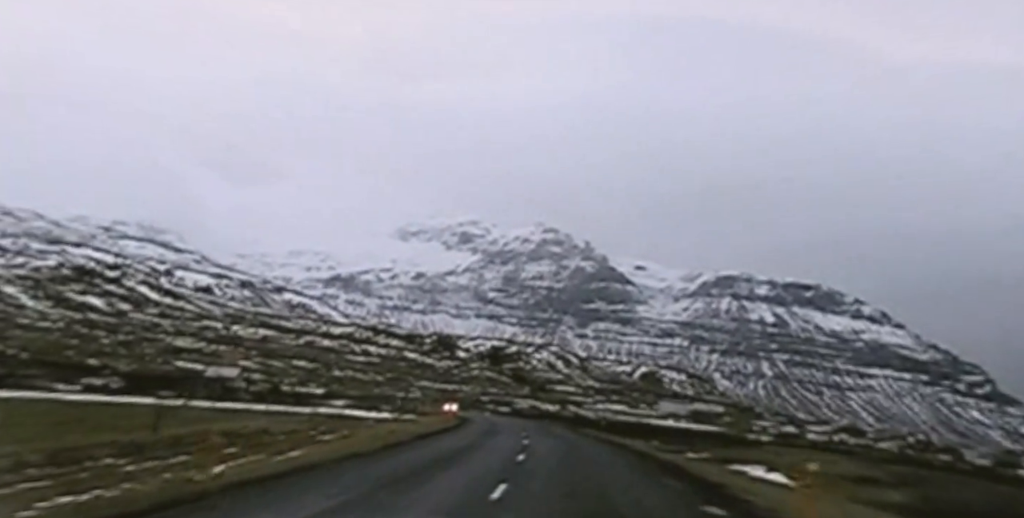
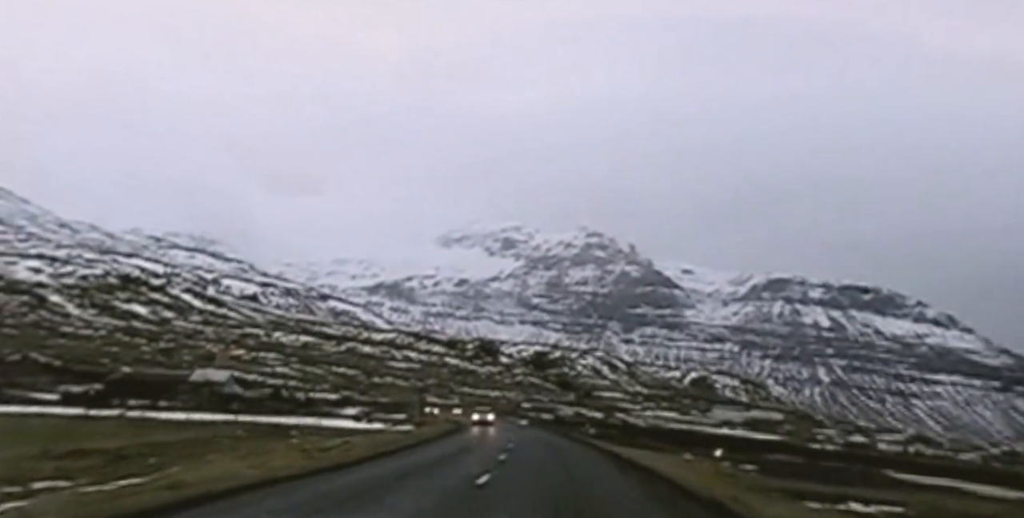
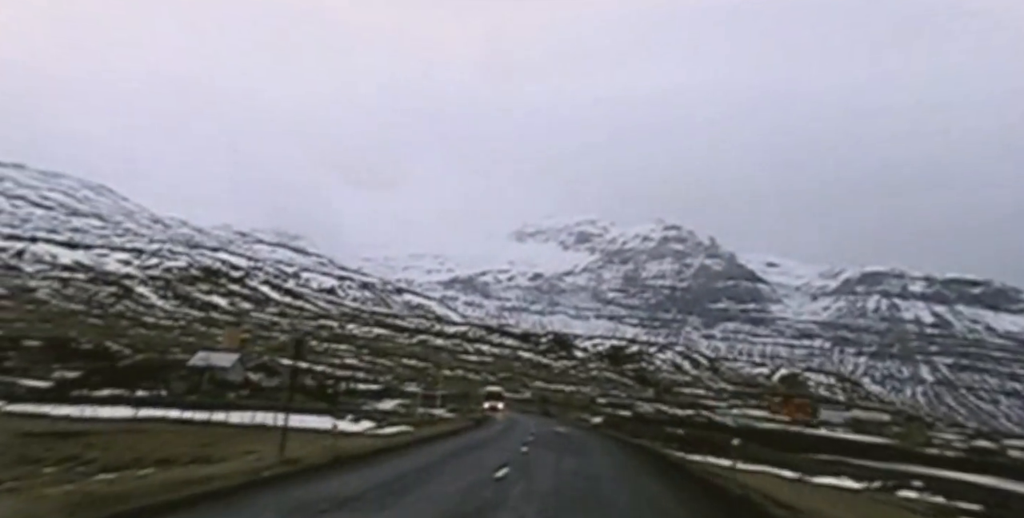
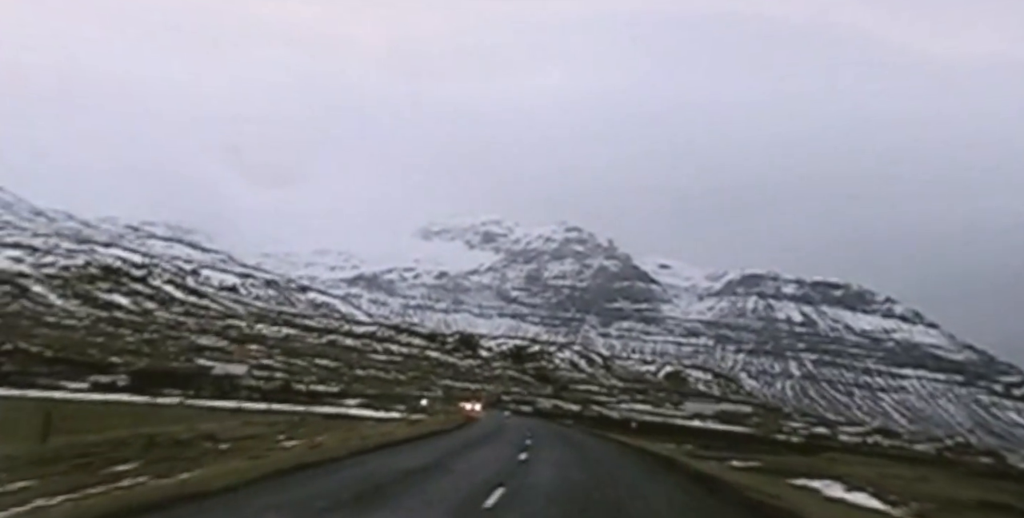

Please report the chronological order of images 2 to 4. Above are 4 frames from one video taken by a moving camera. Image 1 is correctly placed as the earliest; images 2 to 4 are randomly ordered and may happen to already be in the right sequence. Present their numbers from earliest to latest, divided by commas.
4, 2, 3
